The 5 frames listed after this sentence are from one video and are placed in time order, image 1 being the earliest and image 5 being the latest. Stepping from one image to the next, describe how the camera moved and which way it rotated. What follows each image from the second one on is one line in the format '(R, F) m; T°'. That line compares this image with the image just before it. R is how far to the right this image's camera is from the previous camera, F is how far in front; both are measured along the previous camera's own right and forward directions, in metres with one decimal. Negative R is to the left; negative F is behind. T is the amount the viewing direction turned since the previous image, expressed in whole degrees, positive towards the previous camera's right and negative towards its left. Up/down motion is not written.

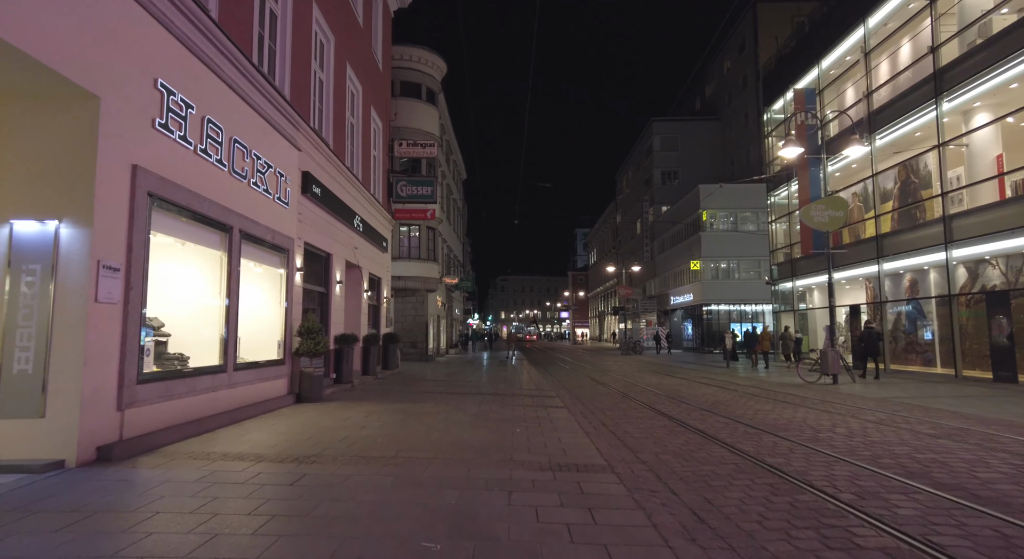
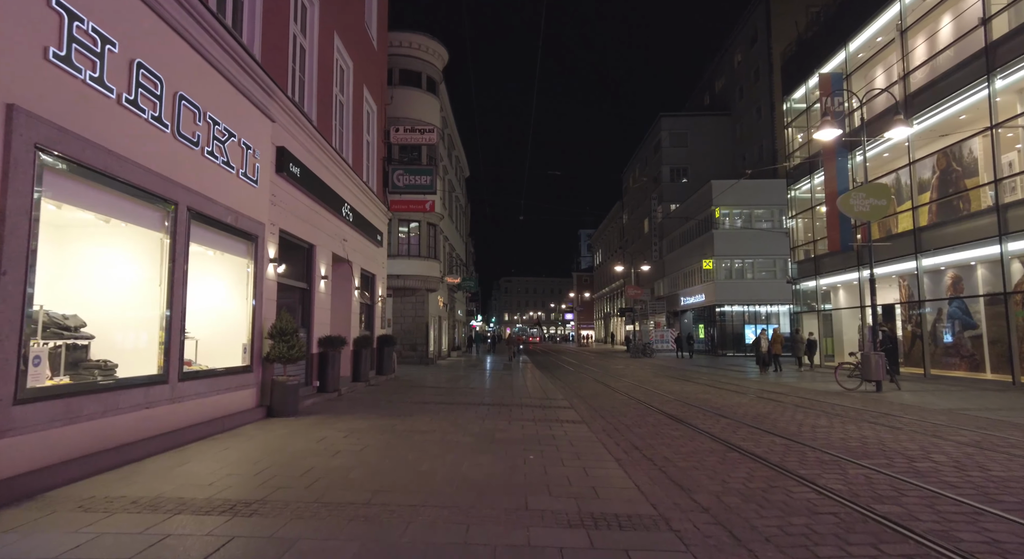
(-0.1, +1.7) m; 0°
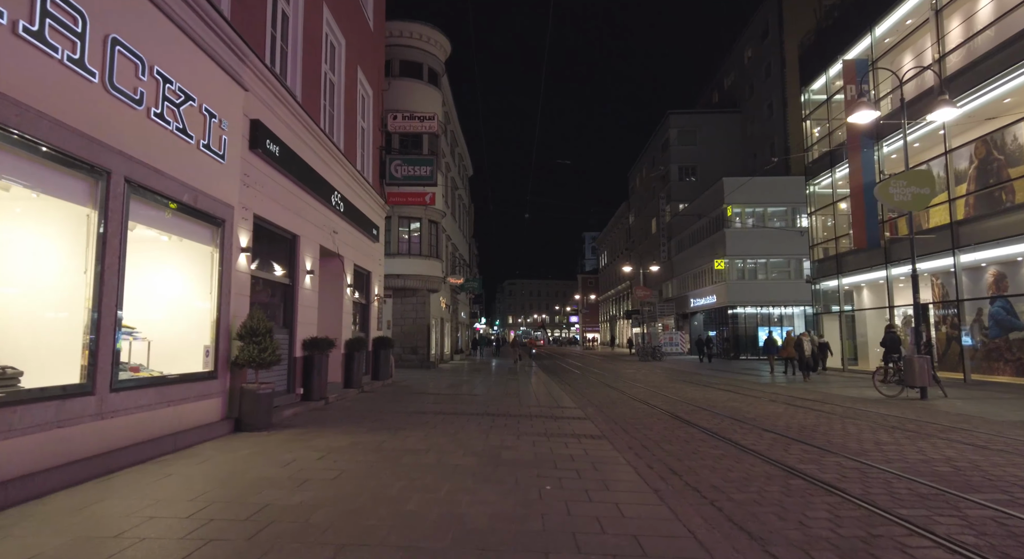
(-0.1, +1.3) m; 0°
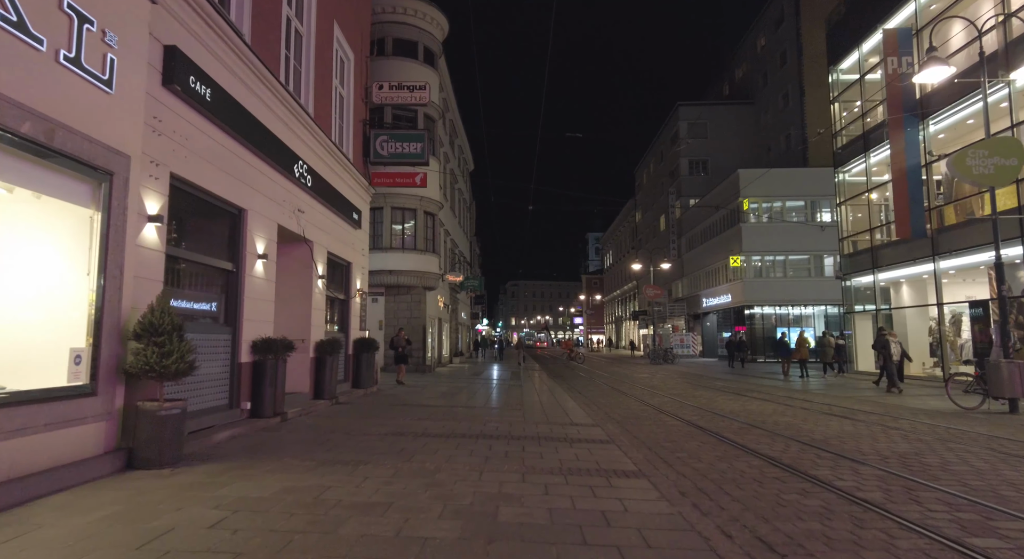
(0.0, +2.3) m; 0°
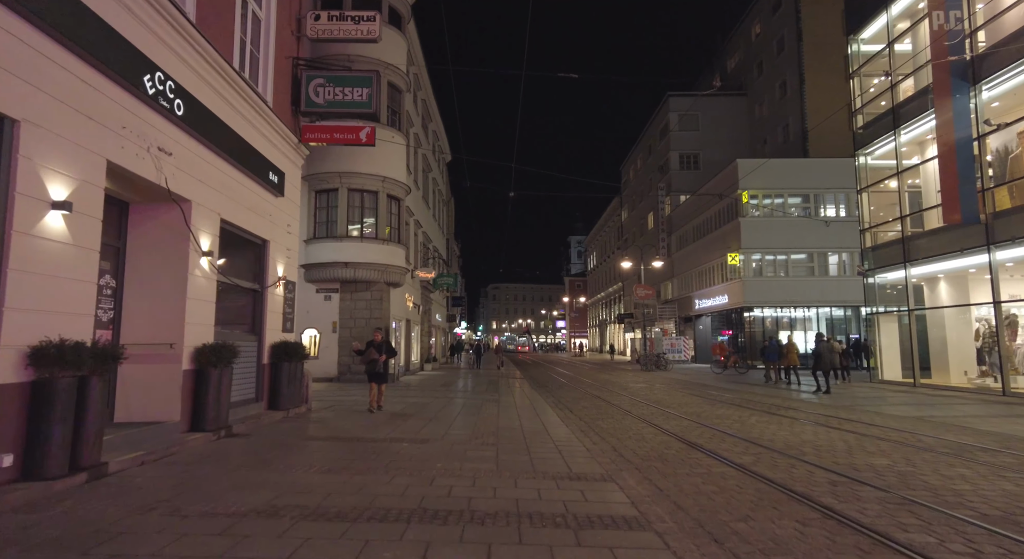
(+0.2, +3.6) m; +2°
